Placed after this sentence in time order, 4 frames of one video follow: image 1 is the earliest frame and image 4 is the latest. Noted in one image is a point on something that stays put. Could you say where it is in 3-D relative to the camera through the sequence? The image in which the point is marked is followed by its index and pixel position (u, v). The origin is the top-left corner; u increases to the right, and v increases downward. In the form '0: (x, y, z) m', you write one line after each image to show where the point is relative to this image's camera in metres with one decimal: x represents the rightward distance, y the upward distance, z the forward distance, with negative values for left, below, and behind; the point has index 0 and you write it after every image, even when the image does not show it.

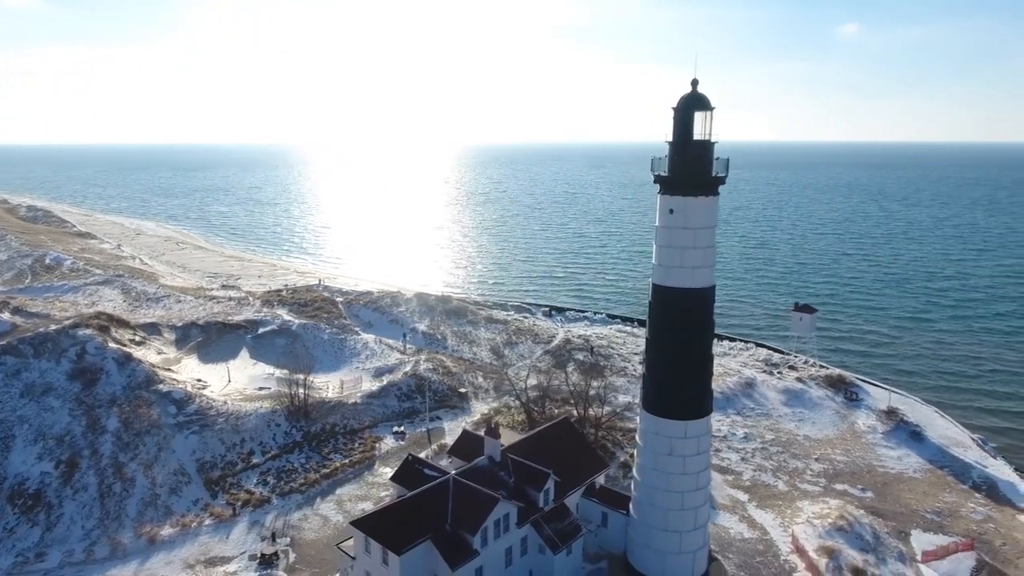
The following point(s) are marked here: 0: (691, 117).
0: (+5.7, +5.5, +20.1) m
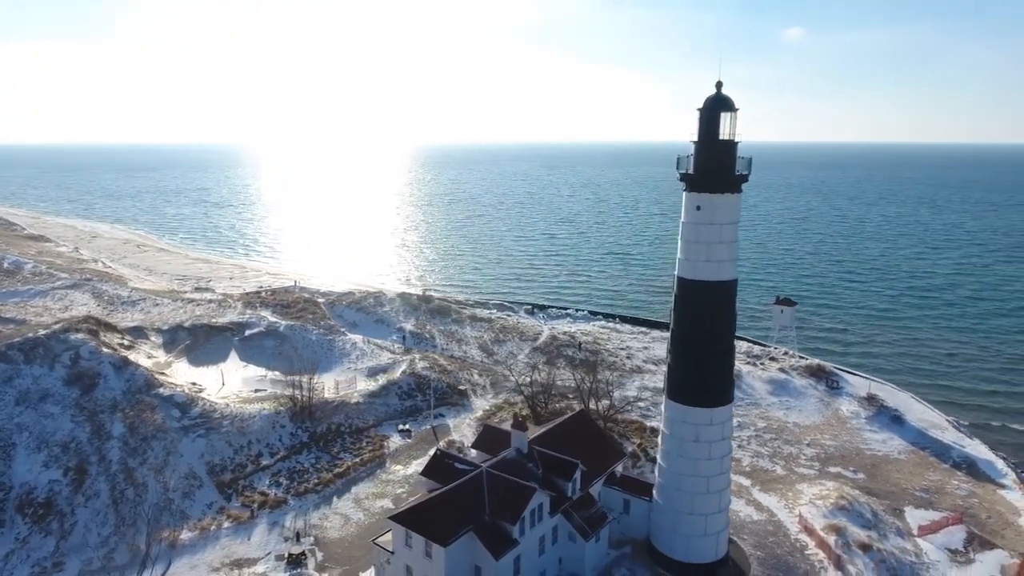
0: (+6.8, +5.7, +21.1) m
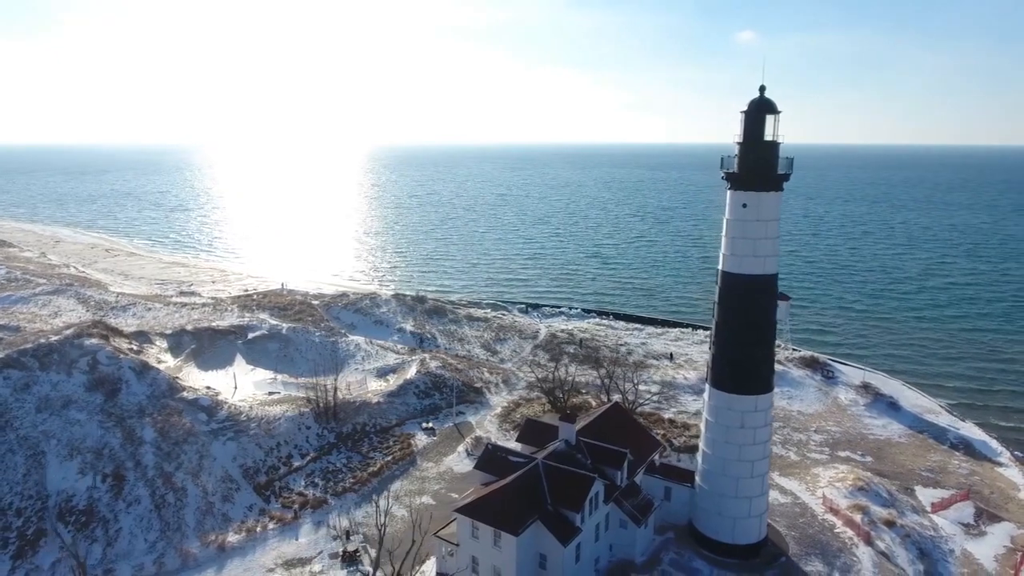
0: (+8.8, +6.0, +22.2) m
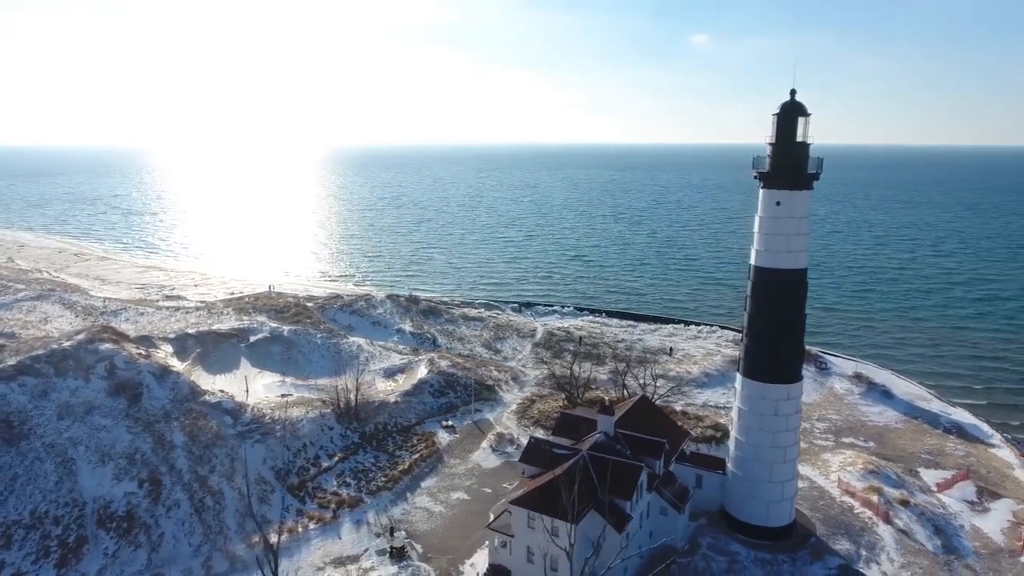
0: (+10.5, +6.2, +23.4) m
